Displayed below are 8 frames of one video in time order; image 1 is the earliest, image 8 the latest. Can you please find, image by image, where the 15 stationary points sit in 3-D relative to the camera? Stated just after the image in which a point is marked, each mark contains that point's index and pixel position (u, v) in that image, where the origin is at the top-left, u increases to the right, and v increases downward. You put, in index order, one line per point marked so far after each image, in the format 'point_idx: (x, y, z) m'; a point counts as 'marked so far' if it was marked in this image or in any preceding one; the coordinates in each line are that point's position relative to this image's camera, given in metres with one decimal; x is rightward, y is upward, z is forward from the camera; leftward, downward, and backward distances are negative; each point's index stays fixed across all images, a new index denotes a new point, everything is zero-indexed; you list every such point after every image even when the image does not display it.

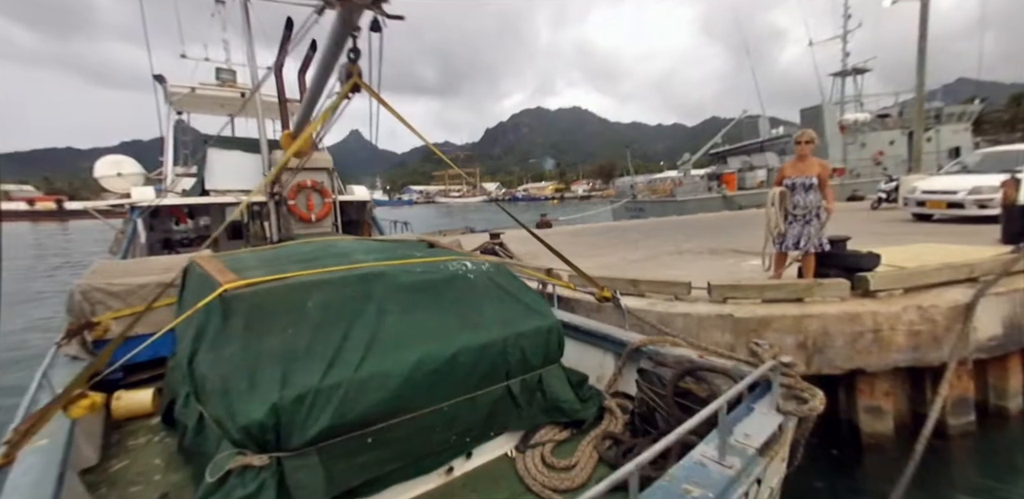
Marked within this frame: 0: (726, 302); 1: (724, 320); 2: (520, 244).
0: (+1.9, -0.5, +3.8) m
1: (+1.8, -0.6, +3.6) m
2: (0.0, +0.1, +8.0) m
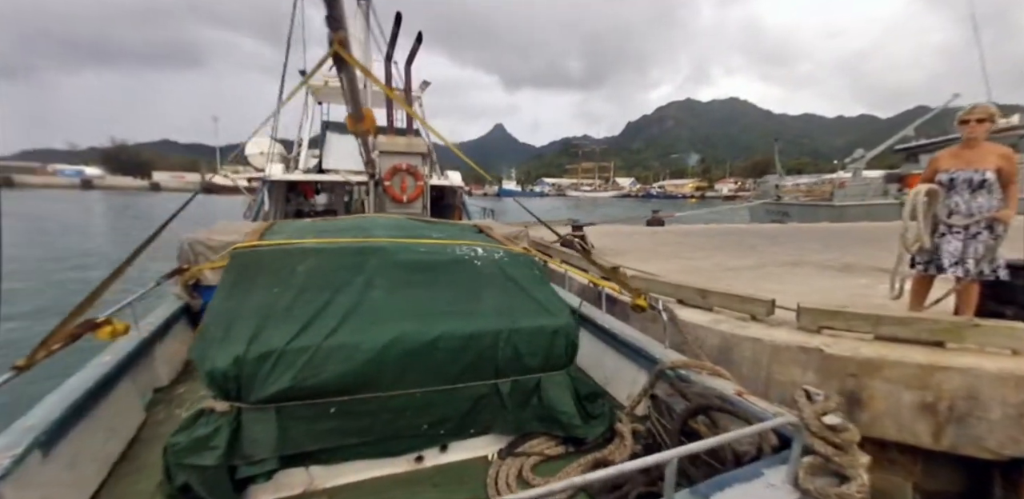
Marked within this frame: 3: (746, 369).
0: (+2.1, -0.6, +2.9) m
1: (+1.9, -0.7, +2.7) m
2: (+1.7, +0.2, +7.5) m
3: (+1.7, -0.8, +3.0) m
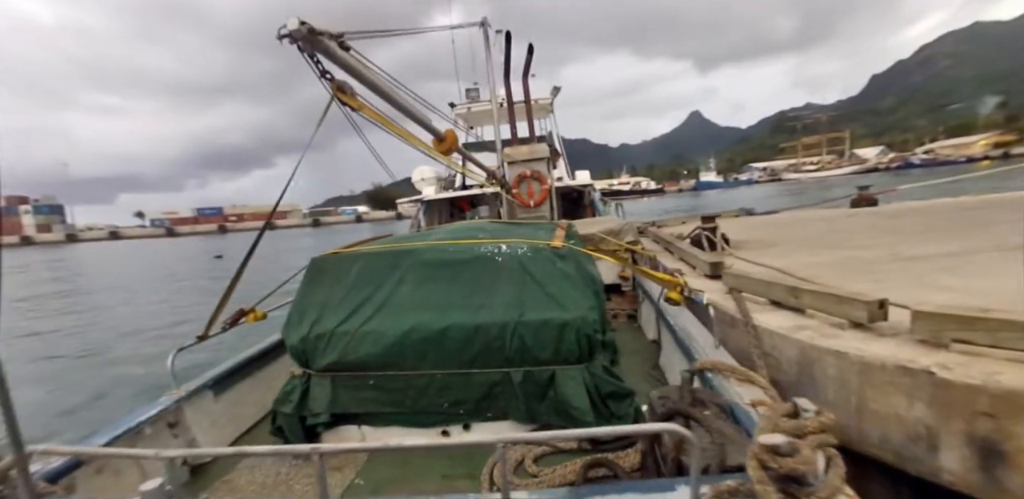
0: (+2.0, -0.5, +2.0) m
1: (+1.8, -0.6, +1.9) m
2: (+3.7, +0.3, +6.3) m
3: (+1.7, -0.8, +2.2) m
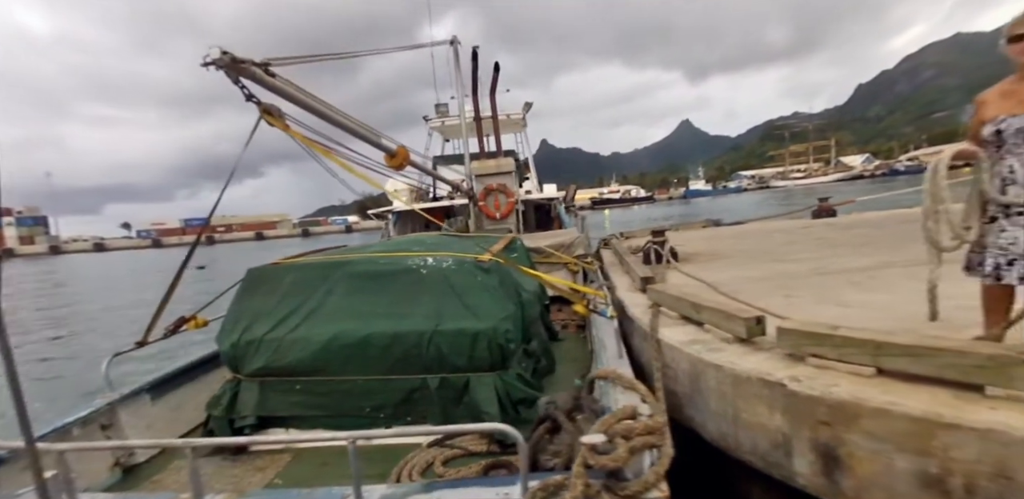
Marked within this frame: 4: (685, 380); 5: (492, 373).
0: (+1.5, -0.6, +2.1) m
1: (+1.3, -0.7, +2.1) m
2: (+3.2, +0.1, +6.5) m
3: (+1.2, -0.9, +2.4) m
4: (+1.1, -0.8, +2.6) m
5: (-0.1, -0.8, +2.7) m
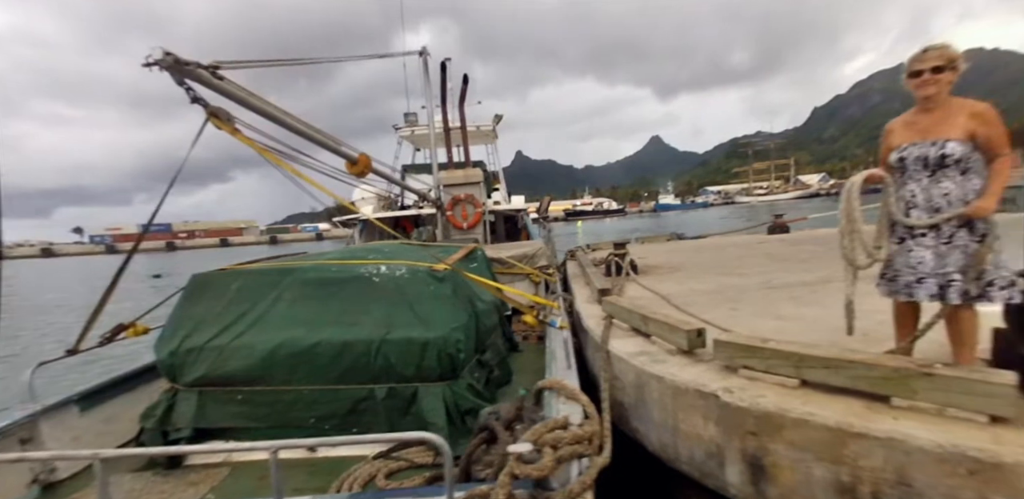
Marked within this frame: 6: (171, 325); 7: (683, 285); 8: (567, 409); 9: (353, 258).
0: (+1.2, -0.7, +2.2) m
1: (+1.0, -0.8, +2.2) m
2: (+2.6, -0.1, +6.6) m
3: (+0.8, -1.0, +2.5) m
4: (+0.8, -0.9, +2.7) m
5: (-0.4, -0.8, +2.7) m
6: (-2.4, -0.6, +2.9) m
7: (+1.8, -0.4, +4.5) m
8: (+0.3, -0.8, +2.1) m
9: (-1.2, -0.1, +3.3) m
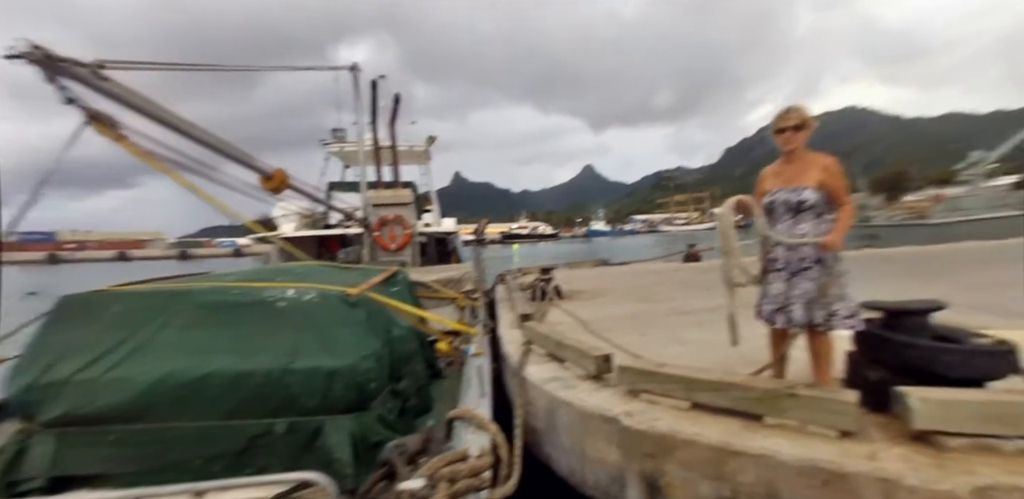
0: (+0.7, -0.8, +2.3) m
1: (+0.5, -0.9, +2.2) m
2: (+1.5, -0.5, +7.0) m
3: (+0.3, -1.1, +2.5) m
4: (+0.2, -1.1, +2.7) m
5: (-1.0, -1.0, +2.5) m
6: (-2.9, -0.7, +2.5) m
7: (+1.0, -0.7, +4.6) m
8: (-0.2, -1.0, +2.1) m
9: (-1.8, -0.2, +3.1) m
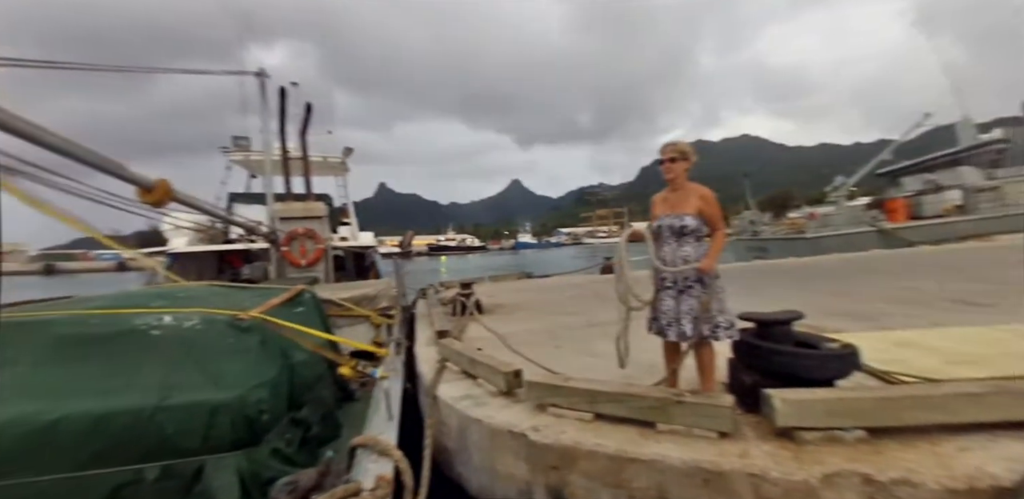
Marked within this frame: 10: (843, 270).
0: (+0.2, -0.9, +2.4) m
1: (0.0, -1.0, +2.2) m
2: (+0.2, -0.8, +7.1) m
3: (-0.2, -1.2, +2.5) m
4: (-0.4, -1.2, +2.7) m
5: (-1.5, -1.1, +2.3) m
6: (-3.4, -0.8, +2.0) m
7: (+0.1, -0.8, +4.7) m
8: (-0.6, -1.1, +2.0) m
9: (-2.4, -0.4, +2.7) m
10: (+6.5, -0.4, +8.3) m
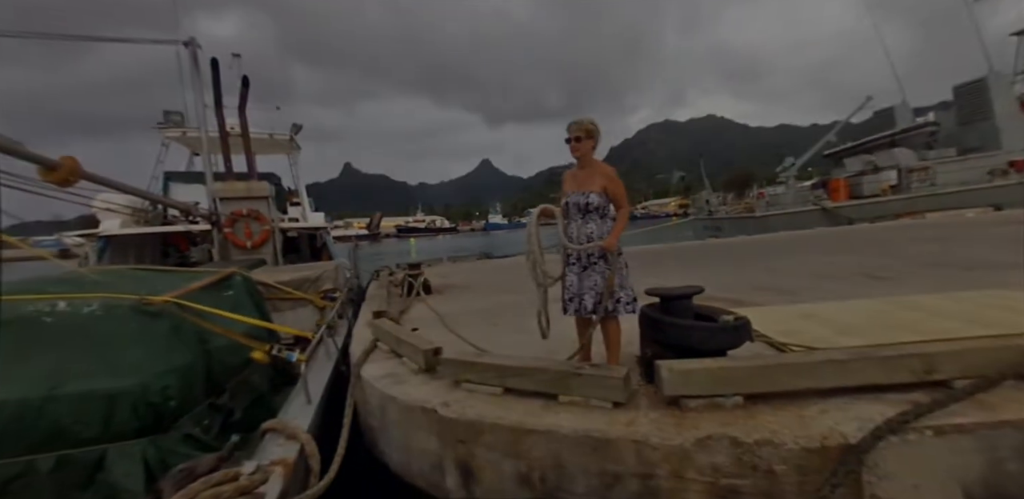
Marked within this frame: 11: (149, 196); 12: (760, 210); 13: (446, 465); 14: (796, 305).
0: (-0.3, -0.8, +2.4) m
1: (-0.4, -0.9, +2.3) m
2: (-0.6, -0.4, +7.1) m
3: (-0.7, -1.1, +2.5) m
4: (-0.9, -1.1, +2.7) m
5: (-2.0, -1.0, +2.2) m
6: (-3.9, -0.7, +1.8) m
7: (-0.5, -0.6, +4.7) m
8: (-1.1, -1.0, +2.0) m
9: (-2.9, -0.3, +2.5) m
10: (+5.7, 0.0, +8.7) m
11: (-4.2, +0.6, +4.8) m
12: (+10.1, +1.6, +16.9) m
13: (-0.3, -1.2, +2.2) m
14: (+2.3, -0.5, +3.4) m
